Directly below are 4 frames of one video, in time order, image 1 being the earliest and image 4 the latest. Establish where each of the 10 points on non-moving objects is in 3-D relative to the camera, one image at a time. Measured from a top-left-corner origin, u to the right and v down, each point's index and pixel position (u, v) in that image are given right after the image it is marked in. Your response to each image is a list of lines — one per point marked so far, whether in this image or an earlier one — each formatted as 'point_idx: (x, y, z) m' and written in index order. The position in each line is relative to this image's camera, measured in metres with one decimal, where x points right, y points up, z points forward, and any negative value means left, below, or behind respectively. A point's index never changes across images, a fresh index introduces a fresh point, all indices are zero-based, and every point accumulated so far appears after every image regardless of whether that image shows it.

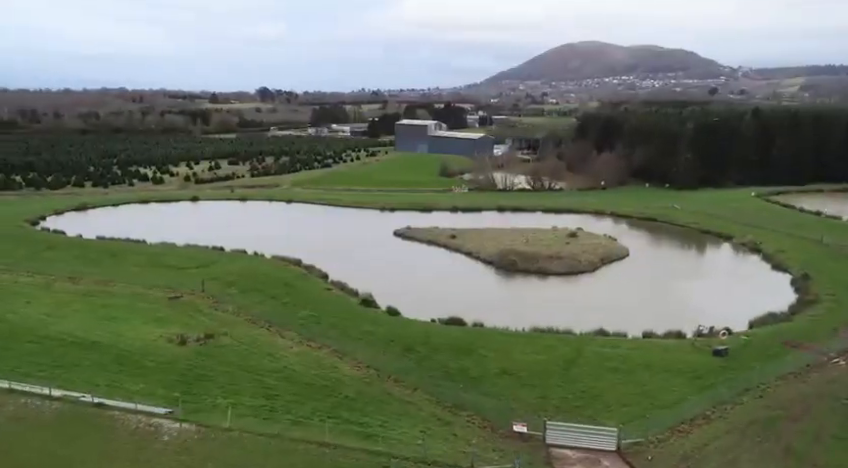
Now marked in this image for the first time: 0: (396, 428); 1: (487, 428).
0: (-0.7, -4.8, +17.9) m
1: (+1.6, -4.9, +18.1) m
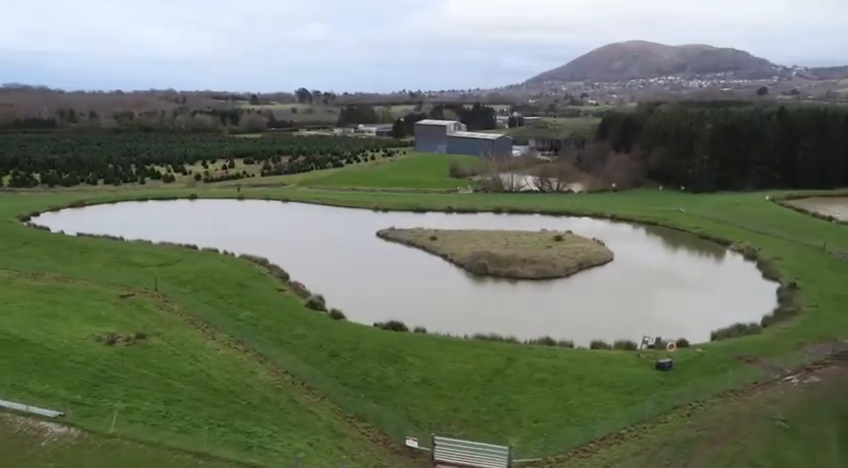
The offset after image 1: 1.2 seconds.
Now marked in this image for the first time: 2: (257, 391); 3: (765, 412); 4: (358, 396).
0: (-3.3, -4.8, +17.0) m
1: (-1.0, -4.9, +17.1) m
2: (-4.6, -4.3, +20.0) m
3: (+8.7, -4.6, +18.6) m
4: (-1.8, -4.4, +19.6) m
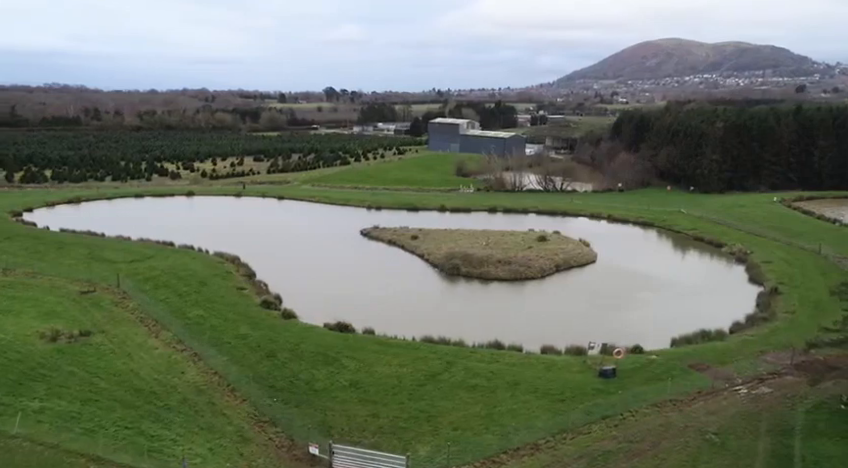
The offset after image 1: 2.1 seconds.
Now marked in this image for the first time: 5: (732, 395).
0: (-5.5, -4.8, +16.6) m
1: (-3.2, -4.9, +16.5) m
2: (-6.6, -4.3, +19.6) m
3: (+6.6, -4.7, +17.6) m
4: (-3.9, -4.4, +19.0) m
5: (+8.3, -4.3, +19.5) m
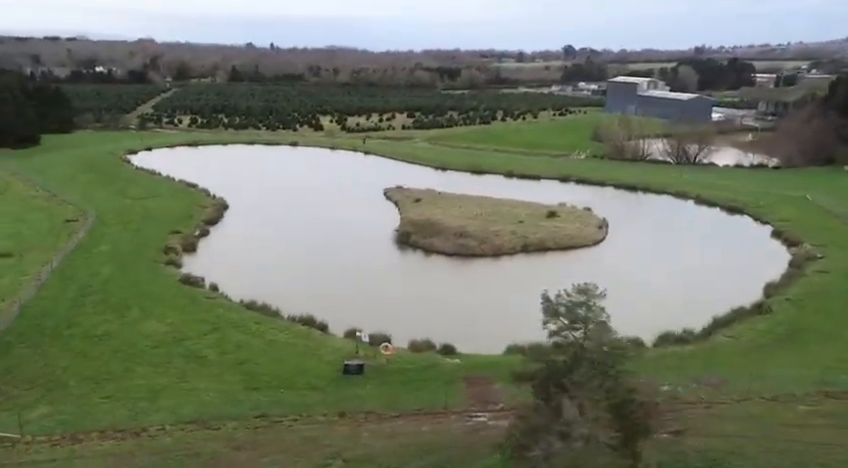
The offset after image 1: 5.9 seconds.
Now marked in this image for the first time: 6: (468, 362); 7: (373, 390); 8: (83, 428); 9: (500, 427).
0: (-13.3, -3.2, +17.5) m
1: (-11.2, -3.5, +16.7) m
2: (-13.2, -2.5, +20.7) m
3: (-1.6, -4.2, +14.2) m
4: (-10.8, -2.8, +19.2) m
5: (+0.7, -3.9, +15.3) m
6: (+1.2, -3.3, +18.3) m
7: (-1.1, -3.6, +16.7) m
8: (-7.0, -4.0, +14.8) m
9: (+1.6, -4.0, +15.0) m
